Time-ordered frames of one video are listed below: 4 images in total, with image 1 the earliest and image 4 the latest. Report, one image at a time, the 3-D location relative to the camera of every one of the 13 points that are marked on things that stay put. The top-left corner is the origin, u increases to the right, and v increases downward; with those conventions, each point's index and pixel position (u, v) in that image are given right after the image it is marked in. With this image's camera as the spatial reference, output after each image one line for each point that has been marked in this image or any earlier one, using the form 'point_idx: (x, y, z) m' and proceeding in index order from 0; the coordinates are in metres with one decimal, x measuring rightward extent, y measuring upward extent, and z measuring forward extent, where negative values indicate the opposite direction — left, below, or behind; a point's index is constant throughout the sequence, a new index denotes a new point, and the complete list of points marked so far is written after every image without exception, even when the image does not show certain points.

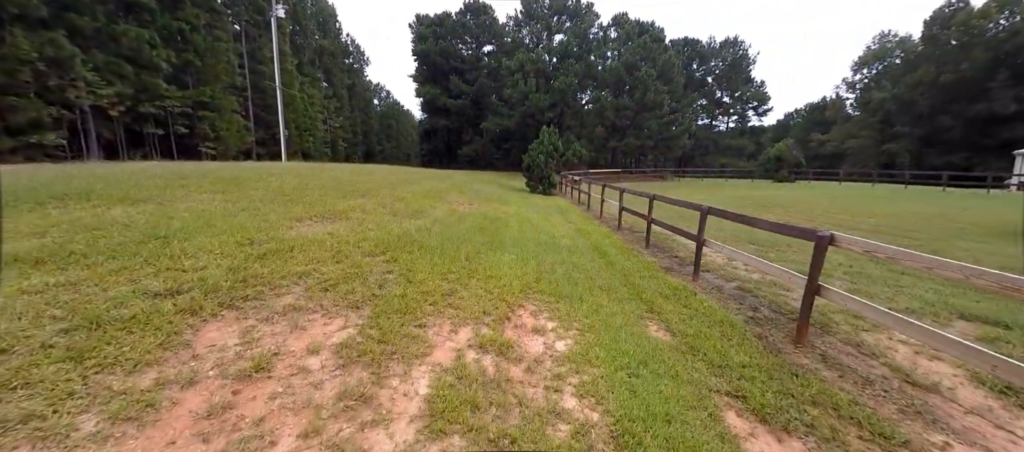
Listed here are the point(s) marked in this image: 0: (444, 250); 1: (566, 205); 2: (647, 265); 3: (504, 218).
0: (-1.0, -0.3, +4.8) m
1: (+2.0, +0.8, +13.1) m
2: (+2.3, -0.7, +5.9) m
3: (-0.2, +0.2, +8.5) m
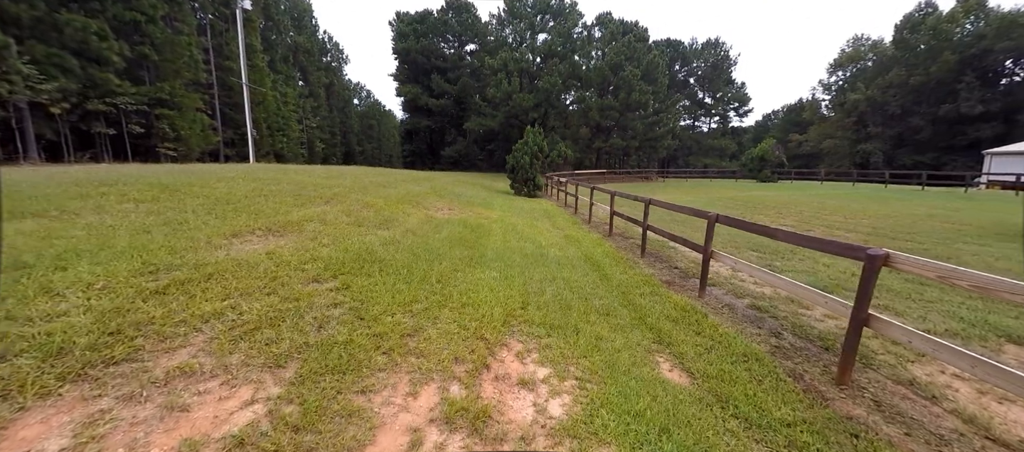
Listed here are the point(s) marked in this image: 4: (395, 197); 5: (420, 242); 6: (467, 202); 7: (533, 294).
0: (-1.2, -0.5, +4.0) m
1: (+1.5, +0.6, +12.4) m
2: (+2.1, -0.8, +5.3) m
3: (-0.6, 0.0, +7.8) m
4: (-3.1, +0.8, +9.1) m
5: (-1.4, -0.2, +5.3) m
6: (-1.4, +0.8, +11.0) m
7: (+0.3, -0.8, +4.1) m
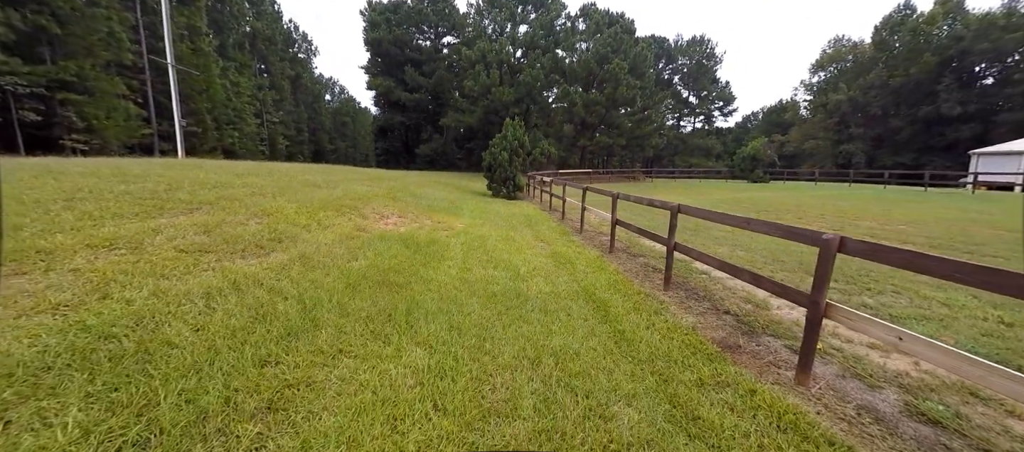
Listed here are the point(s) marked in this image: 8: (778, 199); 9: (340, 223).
0: (-1.5, -0.8, +1.7) m
1: (+0.7, +0.4, +10.2) m
2: (+1.6, -1.0, +3.2) m
3: (-1.1, -0.2, +5.5) m
4: (-3.7, +0.5, +6.7) m
5: (-1.9, -0.5, +3.0) m
6: (-2.1, +0.5, +8.7) m
7: (-0.1, -1.0, +1.9) m
8: (+12.2, +1.2, +15.6) m
9: (-2.7, +0.1, +5.4) m
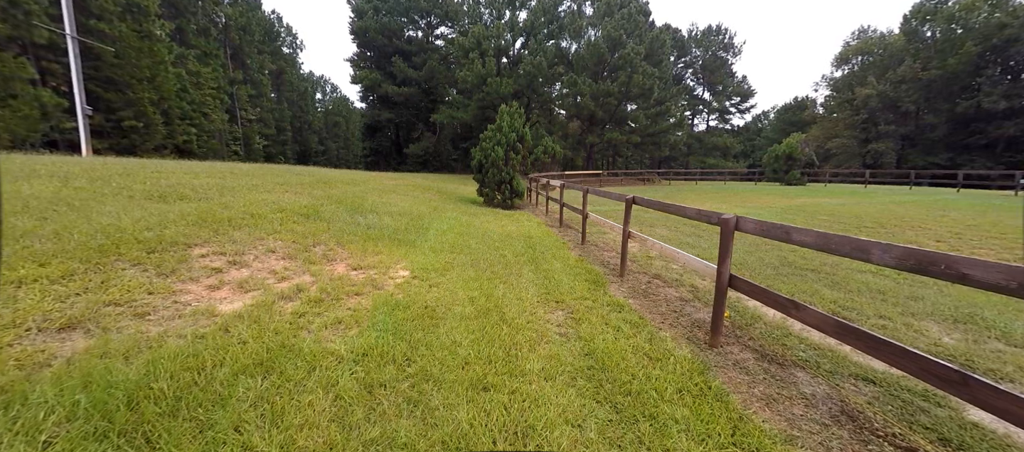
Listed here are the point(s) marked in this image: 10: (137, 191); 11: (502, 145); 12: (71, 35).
0: (-1.7, -1.3, -1.7) m
1: (+0.6, -0.2, +6.8) m
2: (+1.5, -1.5, -0.3) m
3: (-1.2, -0.7, +2.1) m
4: (-3.8, 0.0, +3.3) m
5: (-2.0, -1.0, -0.4) m
6: (-2.3, 0.0, +5.3) m
7: (-0.2, -1.5, -1.5) m
8: (+12.1, +0.7, +12.1) m
9: (-2.9, -0.5, +2.0) m
10: (-5.2, +0.5, +4.8) m
11: (-0.3, +2.7, +11.5) m
12: (-17.8, +7.7, +14.4) m
